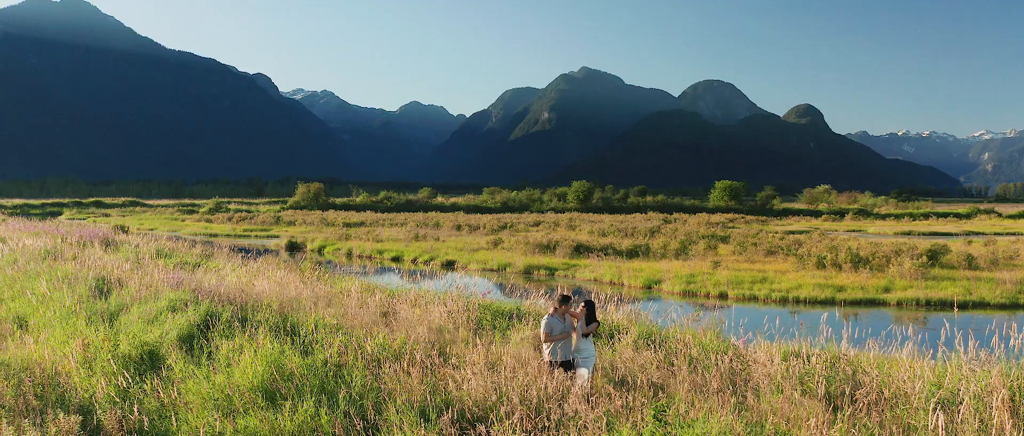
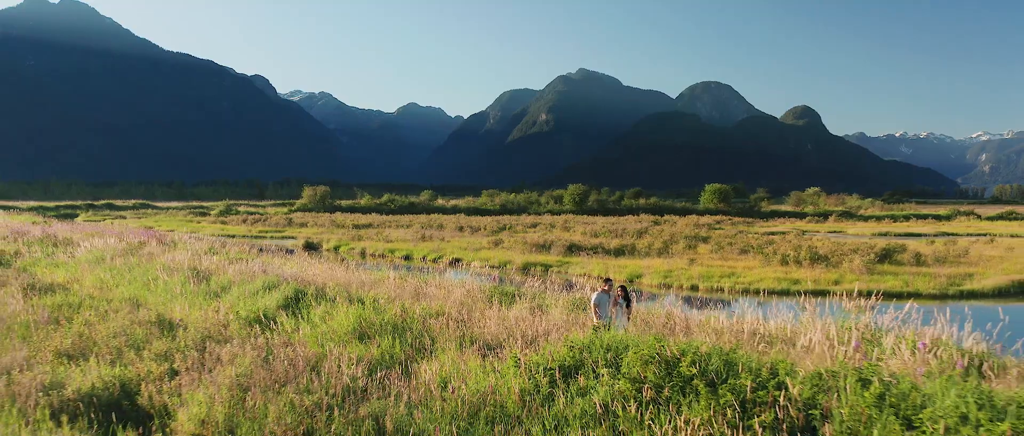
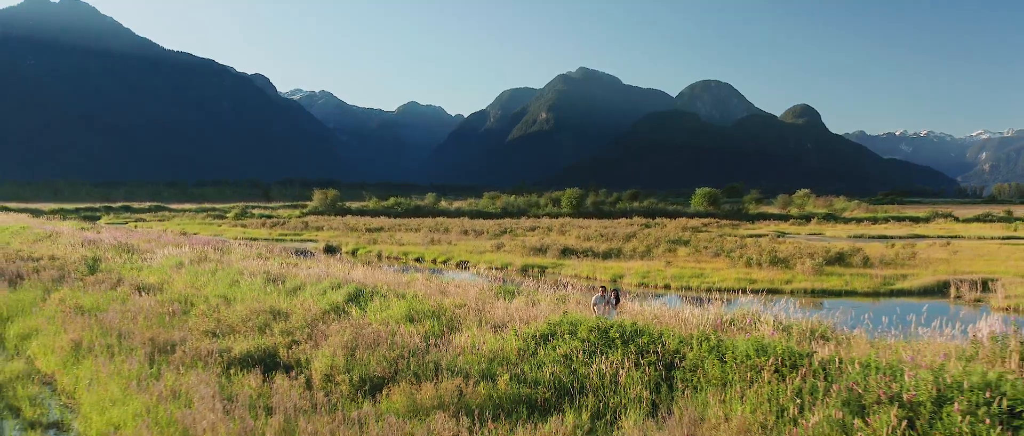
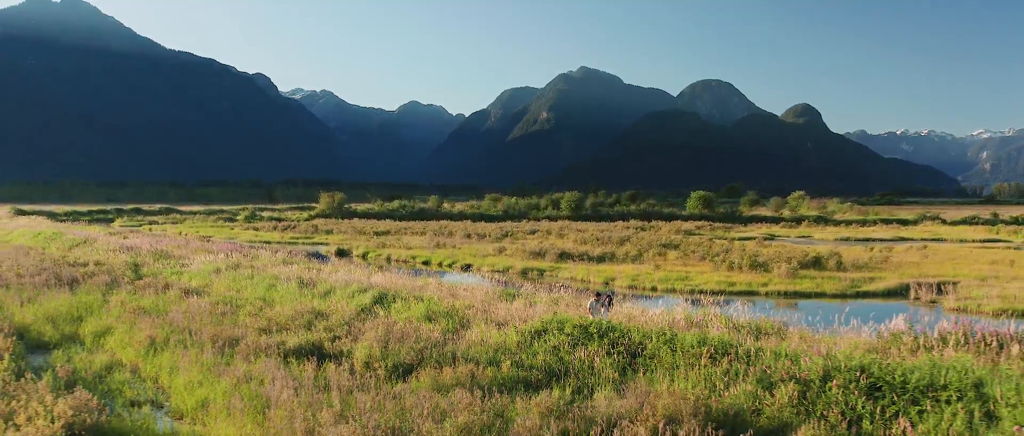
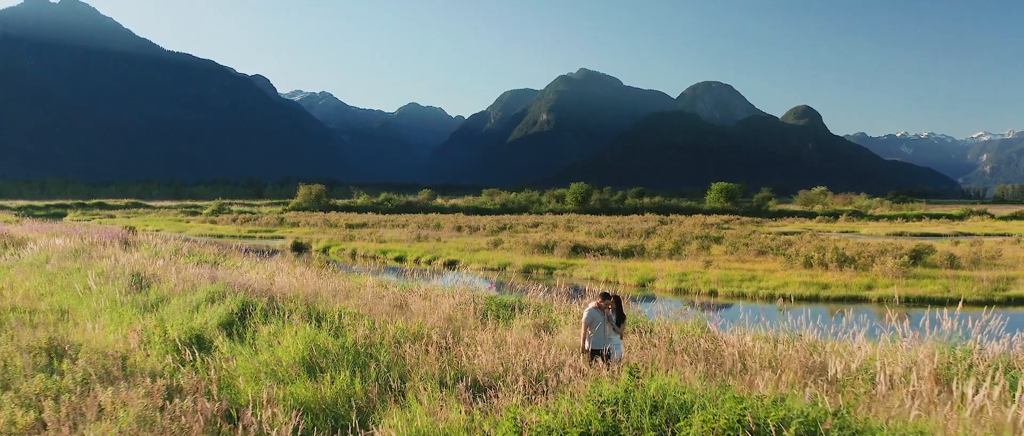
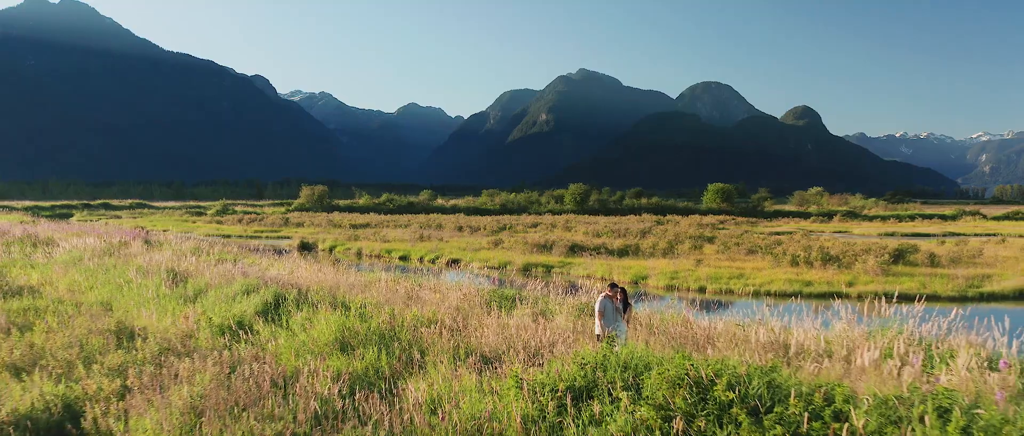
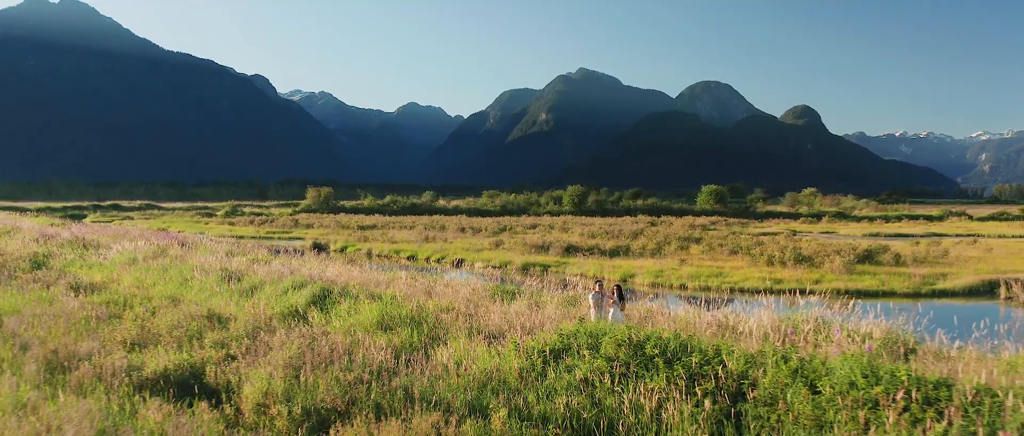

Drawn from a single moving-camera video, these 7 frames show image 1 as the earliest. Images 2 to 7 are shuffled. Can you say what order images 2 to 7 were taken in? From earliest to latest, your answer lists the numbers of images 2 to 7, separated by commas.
5, 6, 2, 7, 3, 4
